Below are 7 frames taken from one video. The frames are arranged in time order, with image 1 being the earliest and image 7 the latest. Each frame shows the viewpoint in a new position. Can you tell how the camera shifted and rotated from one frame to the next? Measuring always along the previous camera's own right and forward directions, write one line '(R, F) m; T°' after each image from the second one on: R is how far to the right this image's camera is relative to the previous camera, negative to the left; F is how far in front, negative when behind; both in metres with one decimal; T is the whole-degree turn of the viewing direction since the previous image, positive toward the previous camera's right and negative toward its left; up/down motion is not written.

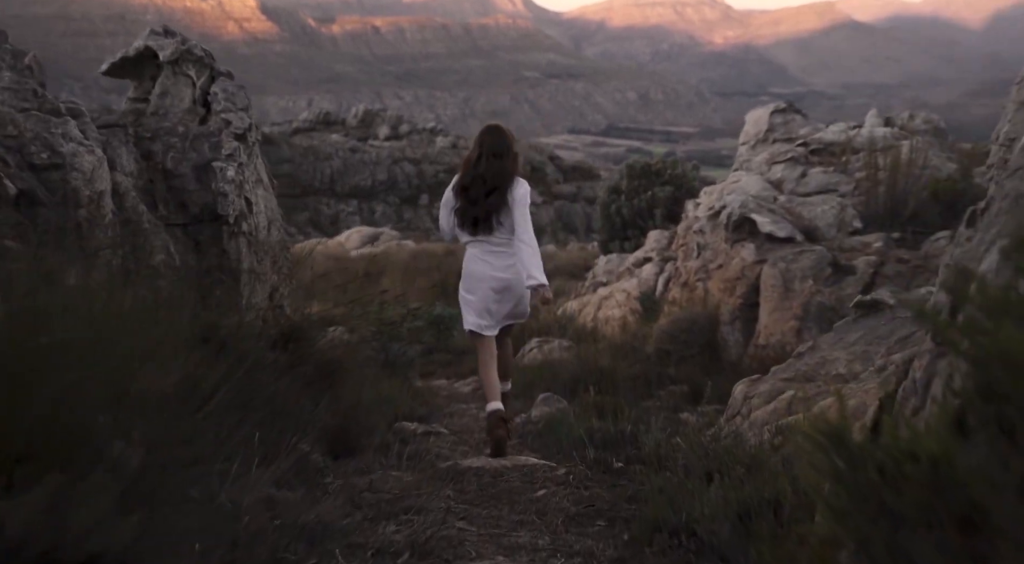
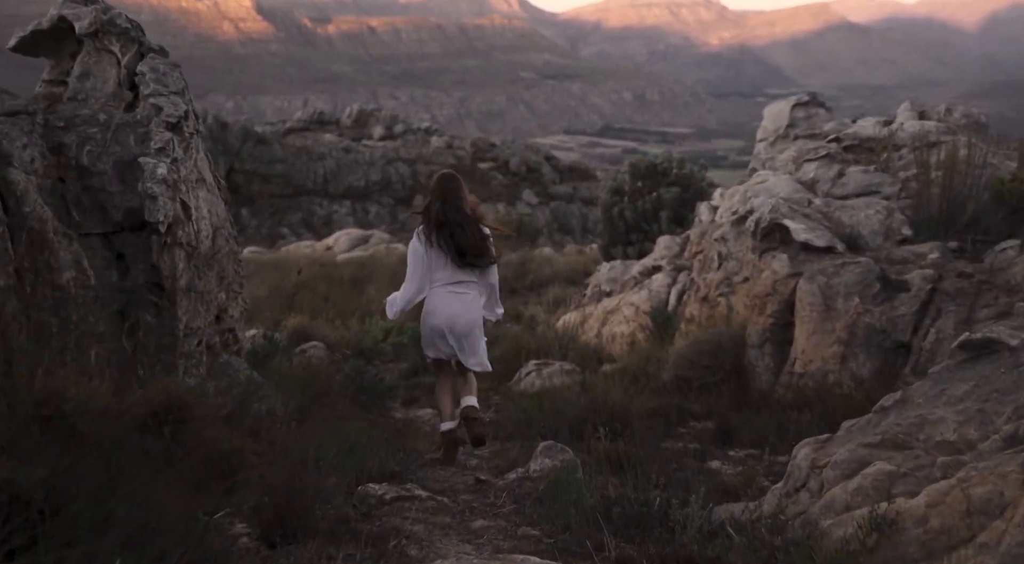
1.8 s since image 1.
(0.0, +1.2) m; 0°
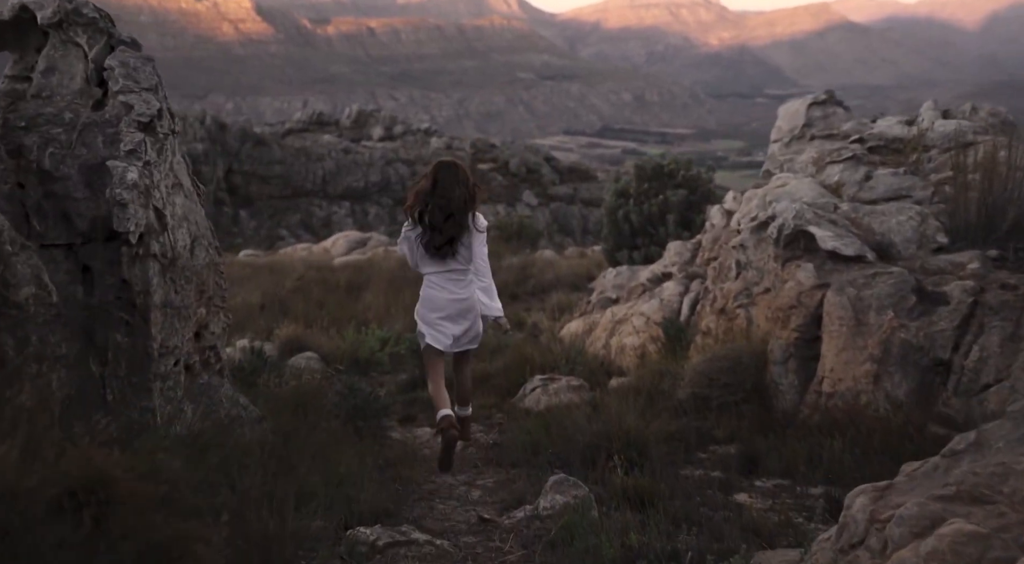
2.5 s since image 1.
(0.0, +0.5) m; 0°
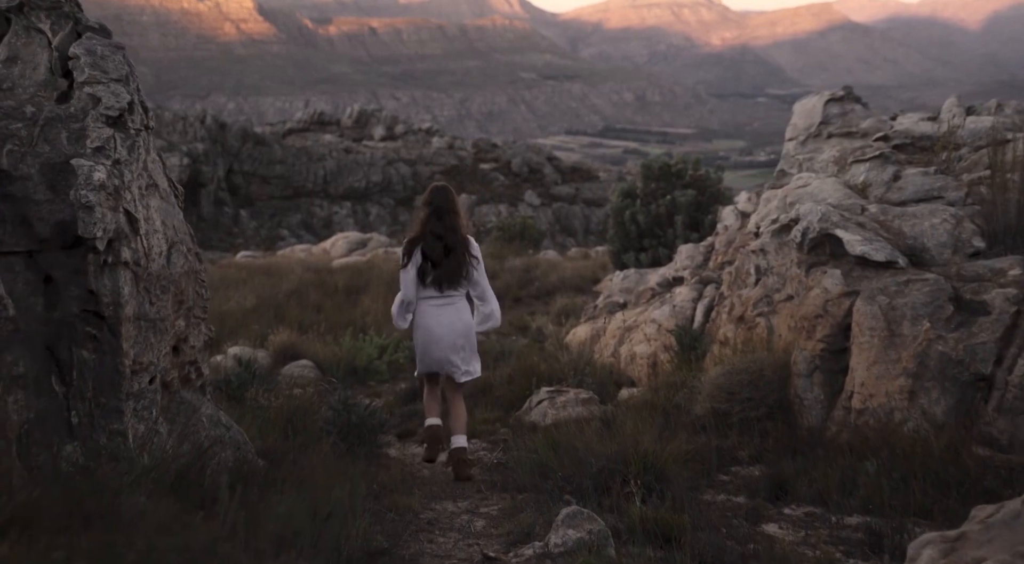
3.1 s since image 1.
(0.0, +0.5) m; 0°
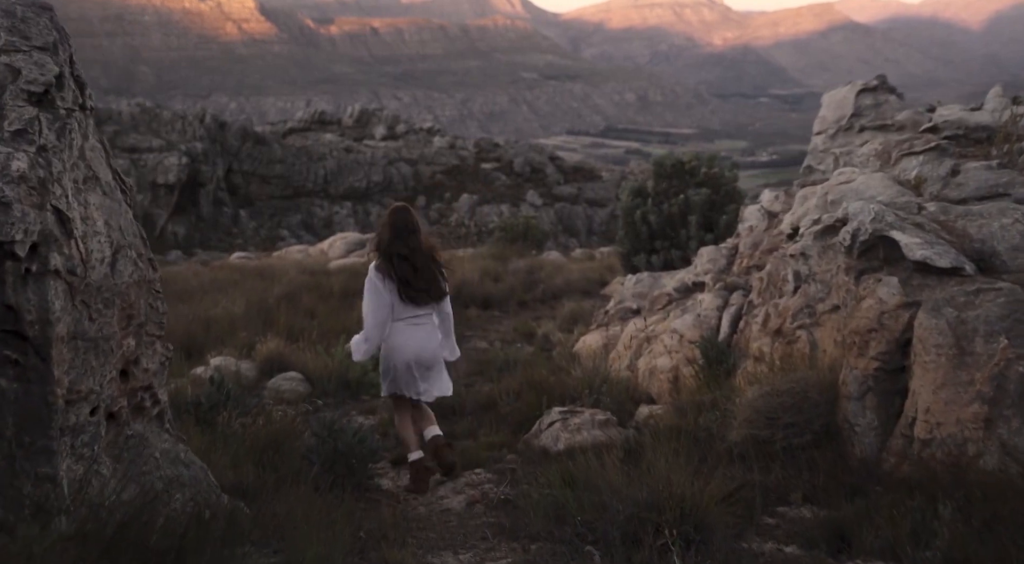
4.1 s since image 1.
(0.0, +0.8) m; 0°
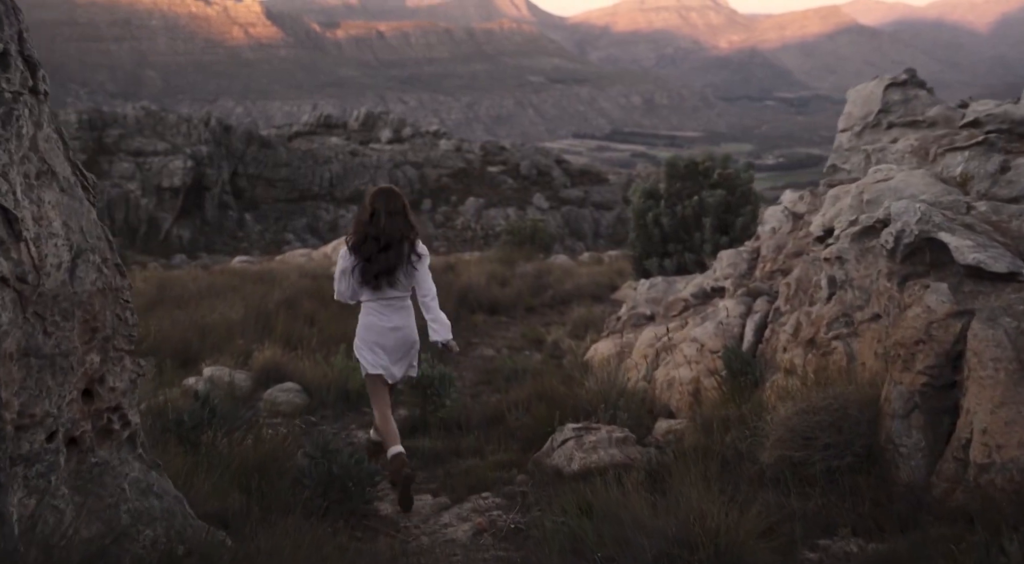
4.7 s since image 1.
(0.0, +0.5) m; 0°
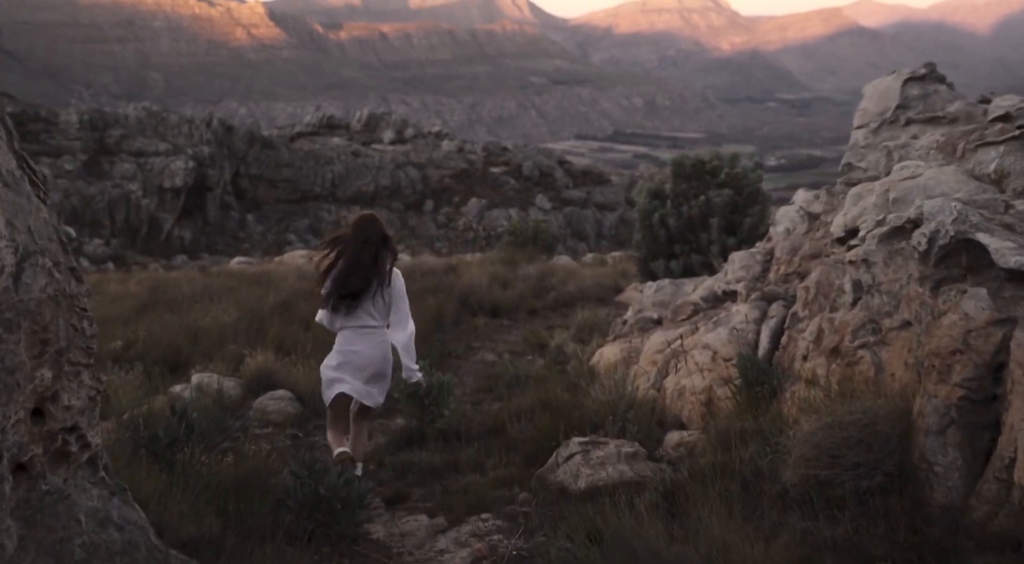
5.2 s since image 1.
(0.0, +0.4) m; 0°
